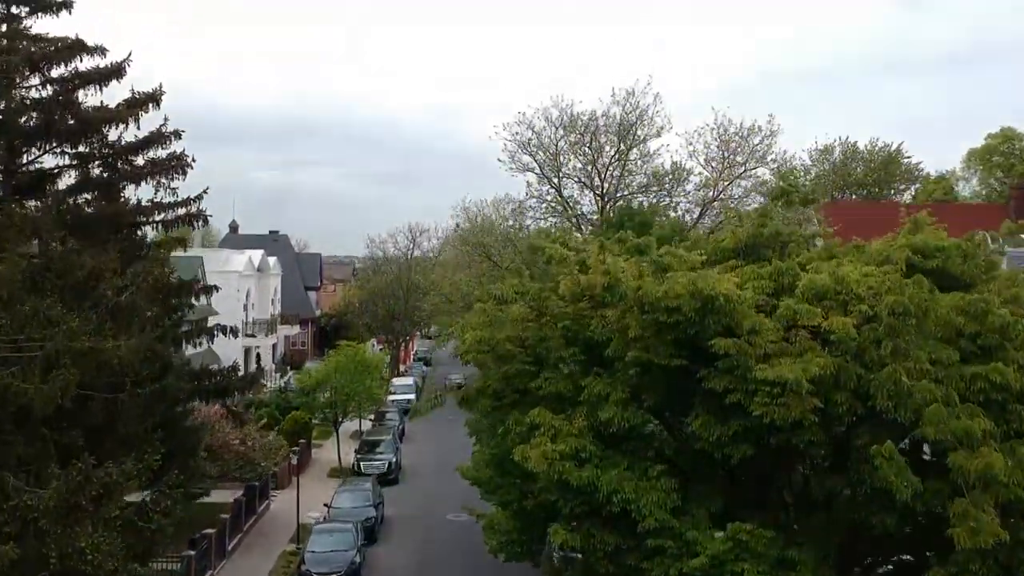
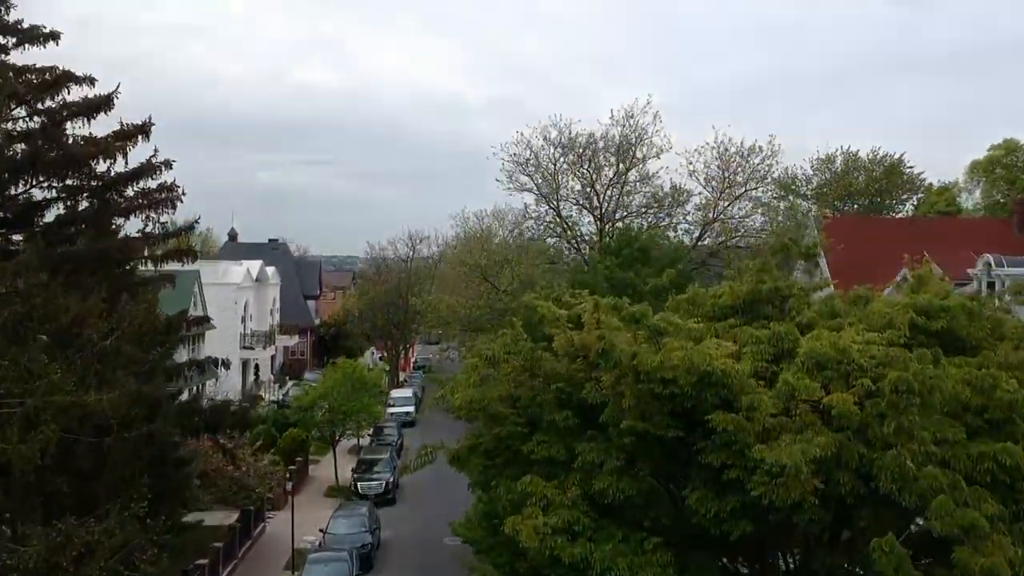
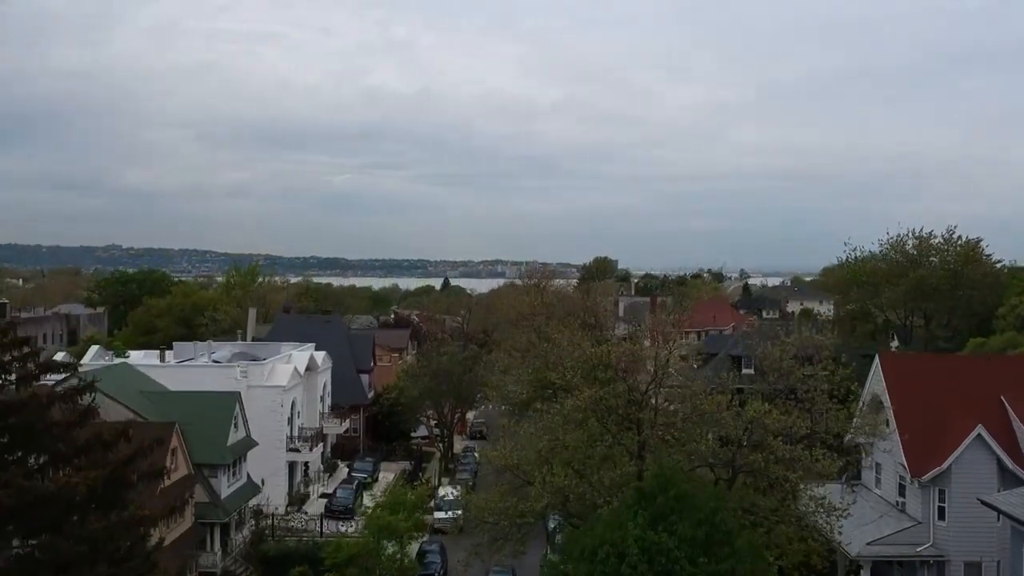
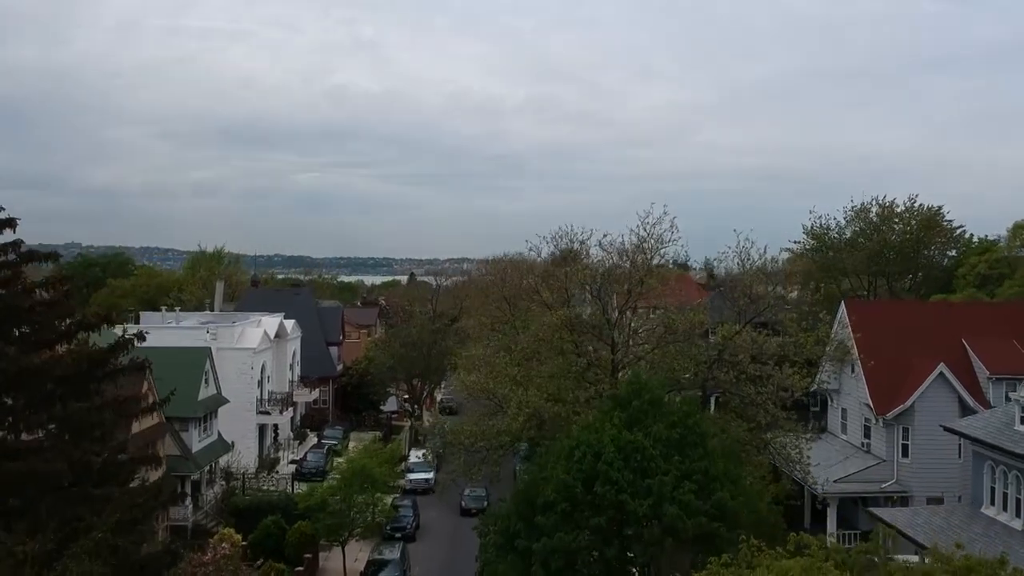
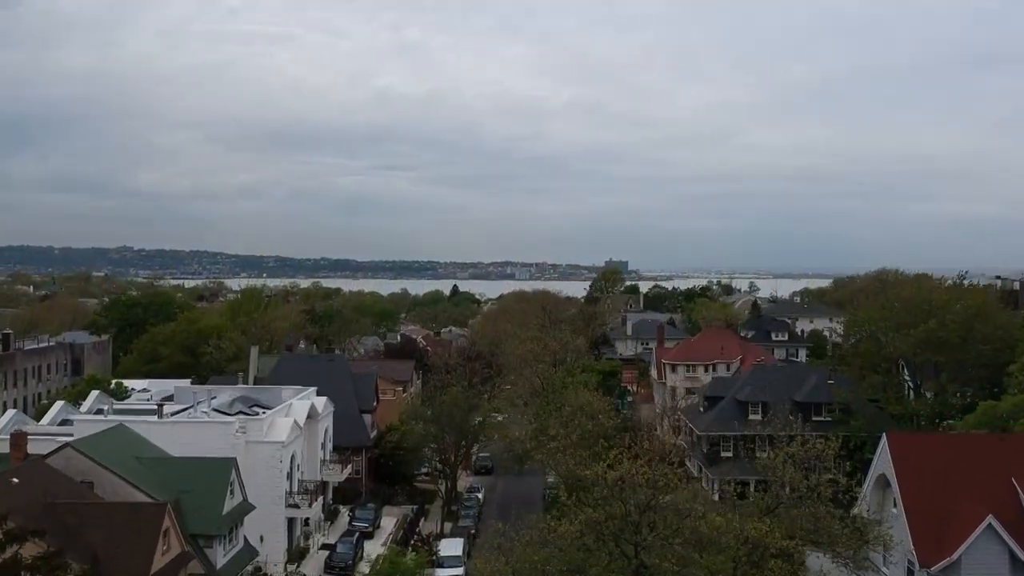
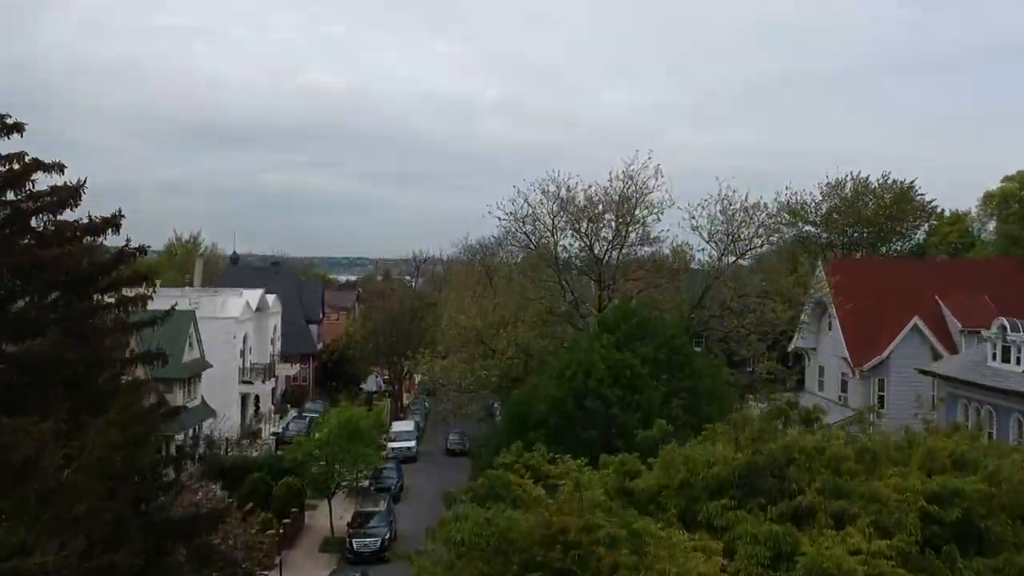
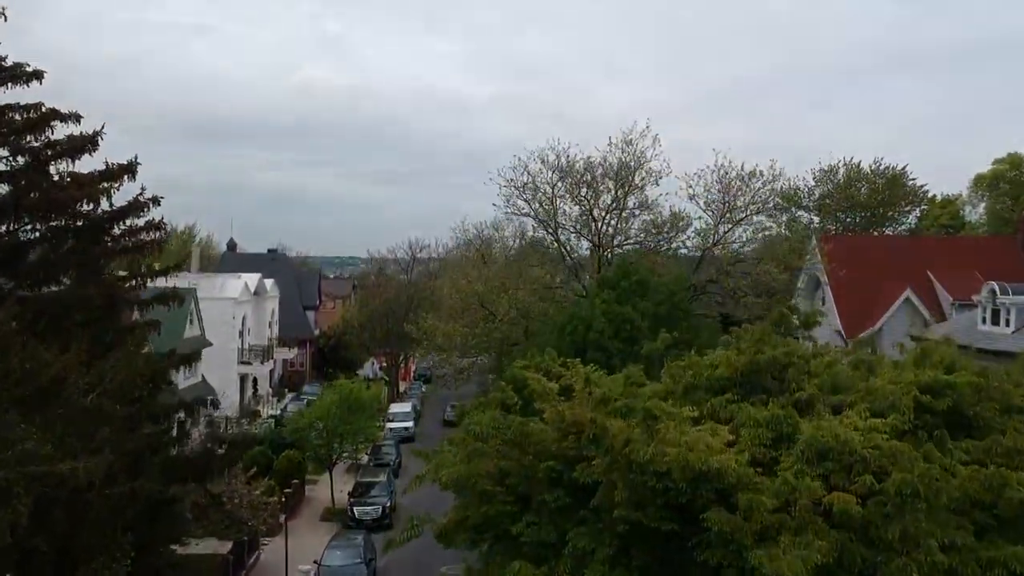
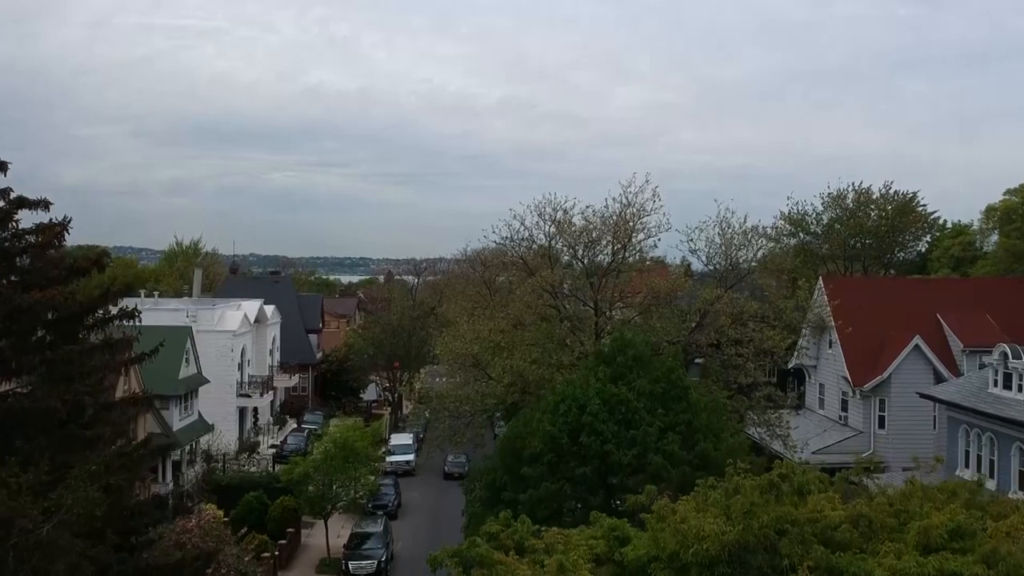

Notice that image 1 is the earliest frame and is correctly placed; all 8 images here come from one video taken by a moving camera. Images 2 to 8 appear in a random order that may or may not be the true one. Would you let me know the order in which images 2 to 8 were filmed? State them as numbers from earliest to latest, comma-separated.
2, 7, 6, 8, 4, 3, 5
